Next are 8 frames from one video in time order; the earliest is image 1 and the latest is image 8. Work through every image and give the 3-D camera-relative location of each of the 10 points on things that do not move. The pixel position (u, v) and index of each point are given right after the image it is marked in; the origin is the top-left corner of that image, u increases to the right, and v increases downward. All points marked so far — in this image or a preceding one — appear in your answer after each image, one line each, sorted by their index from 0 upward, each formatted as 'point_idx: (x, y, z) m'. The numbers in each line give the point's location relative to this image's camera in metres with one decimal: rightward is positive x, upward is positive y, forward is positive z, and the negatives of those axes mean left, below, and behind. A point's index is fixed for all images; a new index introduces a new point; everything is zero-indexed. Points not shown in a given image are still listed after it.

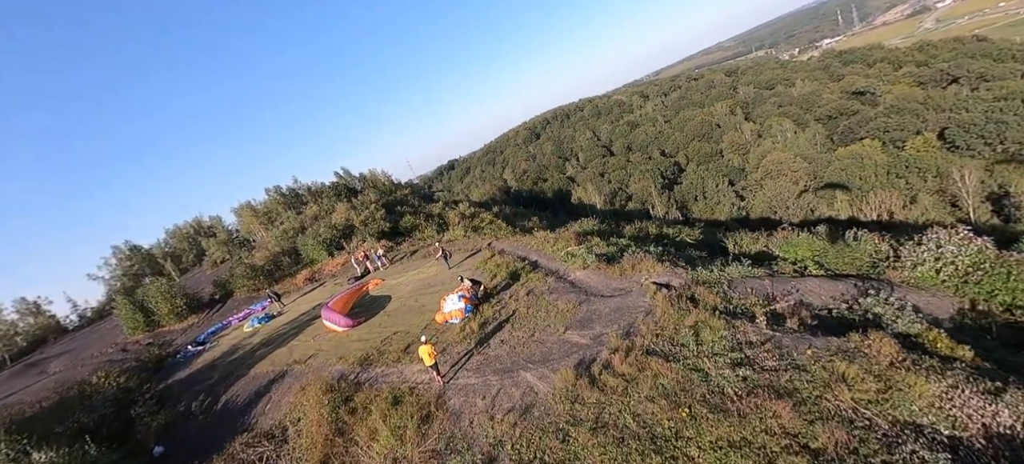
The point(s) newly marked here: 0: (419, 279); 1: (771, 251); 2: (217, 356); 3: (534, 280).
0: (-4.9, -2.5, +19.9) m
1: (+11.0, -0.8, +16.2) m
2: (-14.6, -6.2, +19.0) m
3: (+0.9, -1.9, +15.2) m
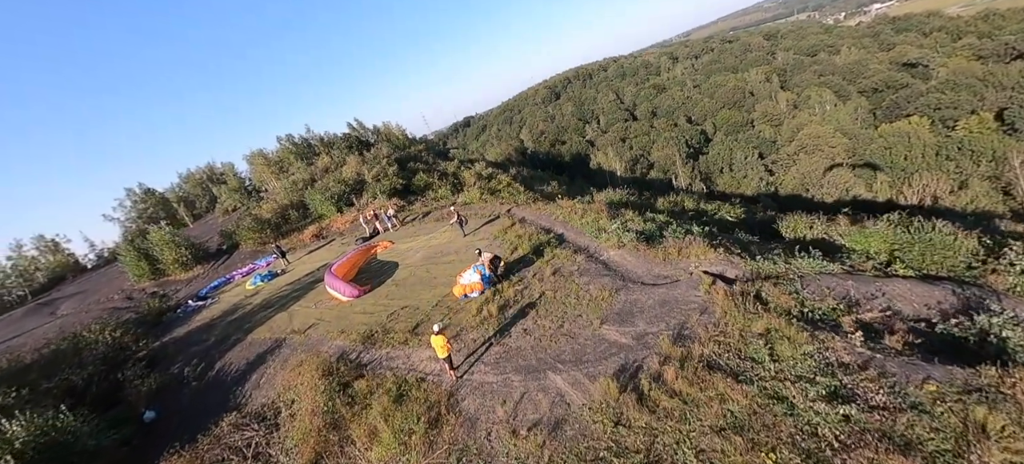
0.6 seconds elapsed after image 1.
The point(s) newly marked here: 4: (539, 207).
0: (-3.9, -0.7, +18.3) m
1: (+11.9, -0.3, +14.1) m
2: (-13.9, -3.9, +18.0) m
3: (+1.7, -0.9, +13.5) m
4: (+1.4, +1.3, +19.7) m
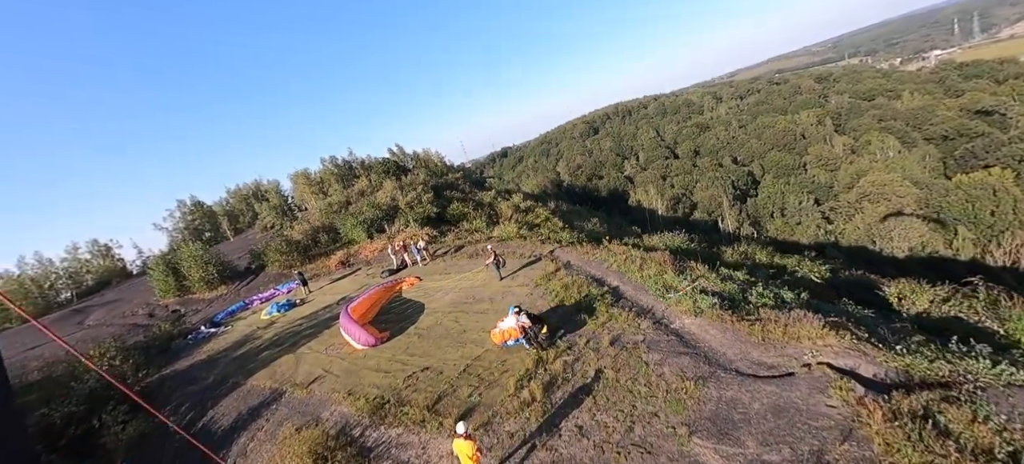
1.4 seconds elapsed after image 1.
0: (-2.2, -2.4, +16.2) m
1: (+13.2, -2.6, +10.8) m
2: (-12.3, -5.0, +16.4) m
3: (+3.1, -2.5, +10.9) m
4: (+3.4, -0.8, +17.3) m
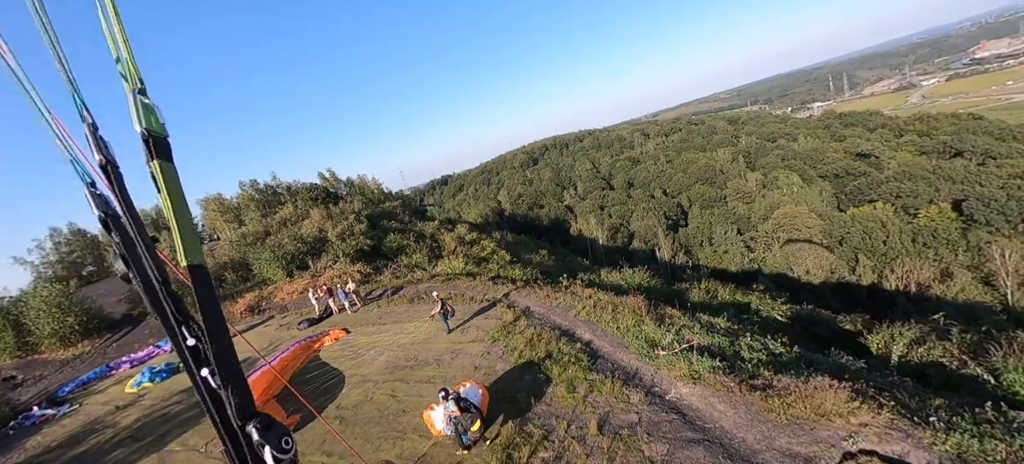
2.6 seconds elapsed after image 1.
0: (-3.9, -3.9, +13.2) m
1: (+12.2, -3.7, +10.1) m
2: (-14.0, -6.5, +11.7) m
3: (+2.1, -3.7, +8.8) m
4: (+1.4, -2.4, +15.2) m
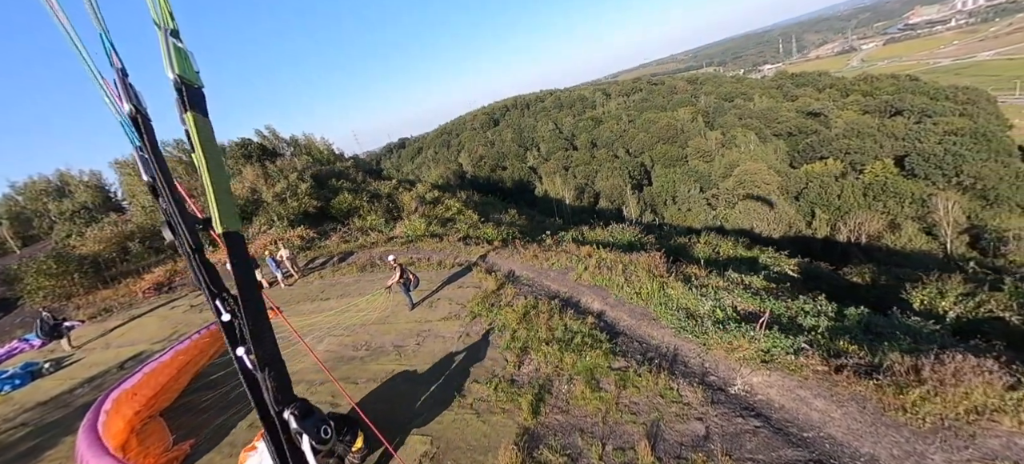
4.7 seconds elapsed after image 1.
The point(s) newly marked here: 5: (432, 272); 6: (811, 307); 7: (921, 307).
0: (-4.3, -2.5, +10.0) m
1: (+11.9, -2.1, +8.5) m
2: (-14.1, -5.4, +7.7) m
3: (+2.1, -2.5, +6.1) m
4: (+0.7, -0.7, +12.4) m
5: (-2.7, -1.4, +12.8) m
6: (+6.5, -1.6, +8.3) m
7: (+11.5, -2.0, +10.9) m
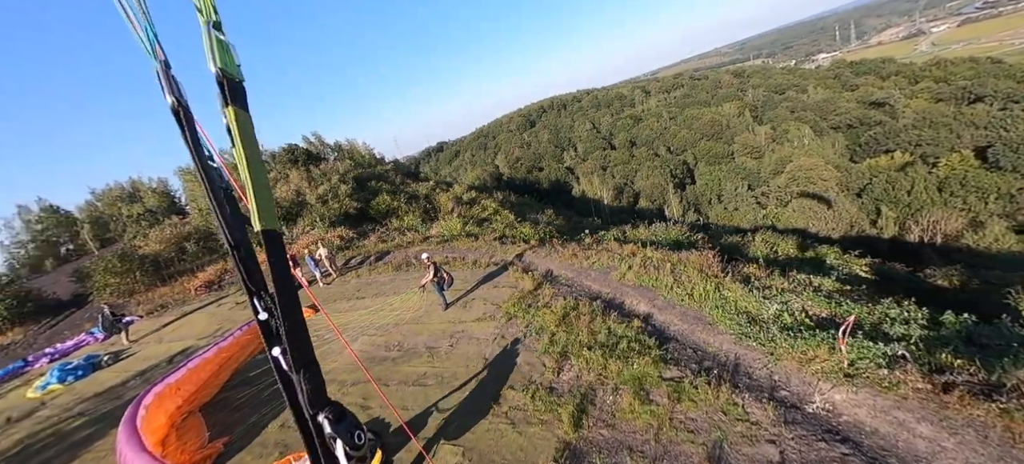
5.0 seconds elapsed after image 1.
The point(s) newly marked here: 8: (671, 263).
0: (-3.4, -2.4, +9.8) m
1: (+12.7, -2.0, +6.8) m
2: (-13.4, -5.4, +8.5) m
3: (+2.6, -2.4, +5.4) m
4: (+1.8, -0.6, +11.7) m
5: (-1.5, -1.3, +12.5) m
6: (+7.2, -1.5, +7.2) m
7: (+12.4, -1.9, +9.2) m
8: (+3.9, -0.8, +9.5) m
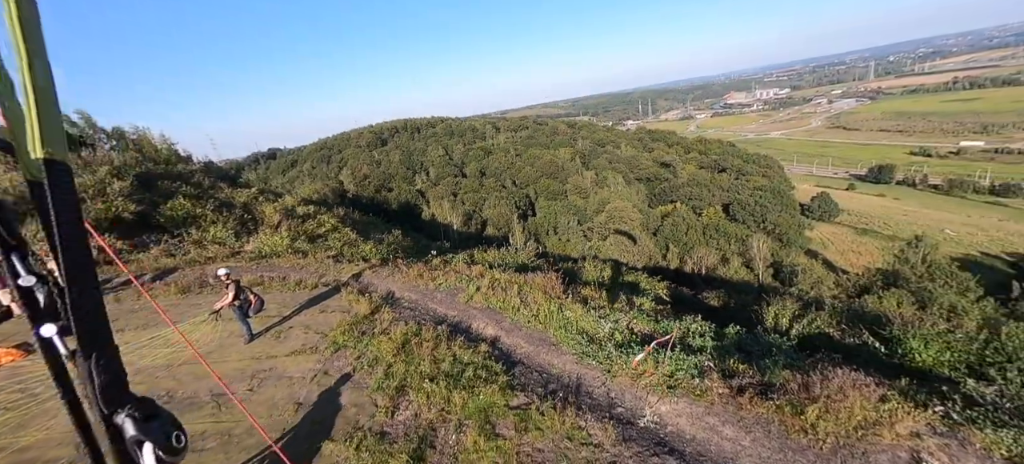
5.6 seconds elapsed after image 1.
0: (-6.8, -2.5, +6.9) m
1: (+9.2, -2.9, +10.1) m
2: (-15.6, -4.9, +1.8) m
3: (+0.4, -2.6, +5.1) m
4: (-2.6, -1.1, +10.8) m
5: (-6.0, -1.7, +10.2) m
6: (+4.1, -2.1, +8.5) m
7: (+8.1, -2.9, +12.3) m
8: (+0.2, -1.3, +9.4) m
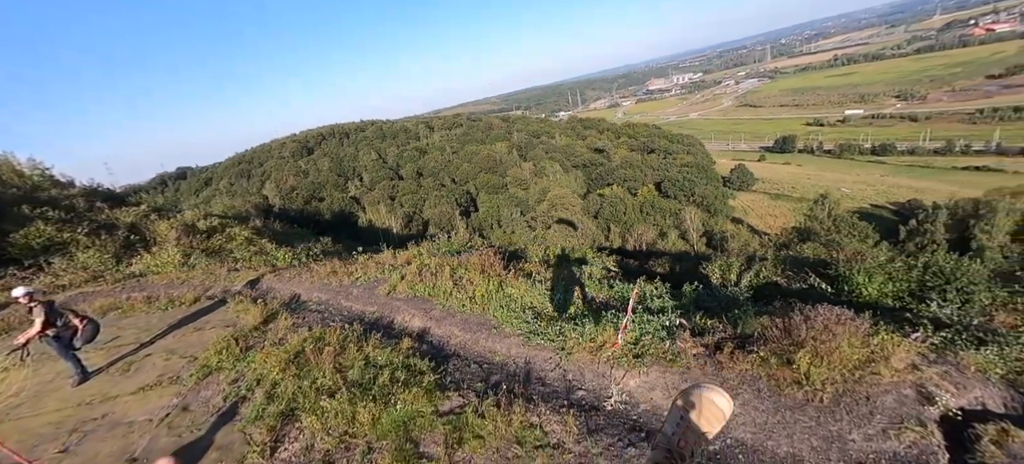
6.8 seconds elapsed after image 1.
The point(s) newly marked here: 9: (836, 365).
0: (-7.6, -2.7, +4.6) m
1: (+7.7, -1.4, +10.0) m
2: (-15.4, -5.9, -1.7) m
3: (-0.3, -2.0, +3.8) m
4: (-4.2, -0.8, +9.0) m
5: (-7.4, -1.7, +7.9) m
6: (+2.8, -1.1, +7.6) m
7: (+6.3, -1.5, +12.0) m
8: (-1.3, -0.7, +8.0) m
9: (+3.5, -1.4, +4.1) m
